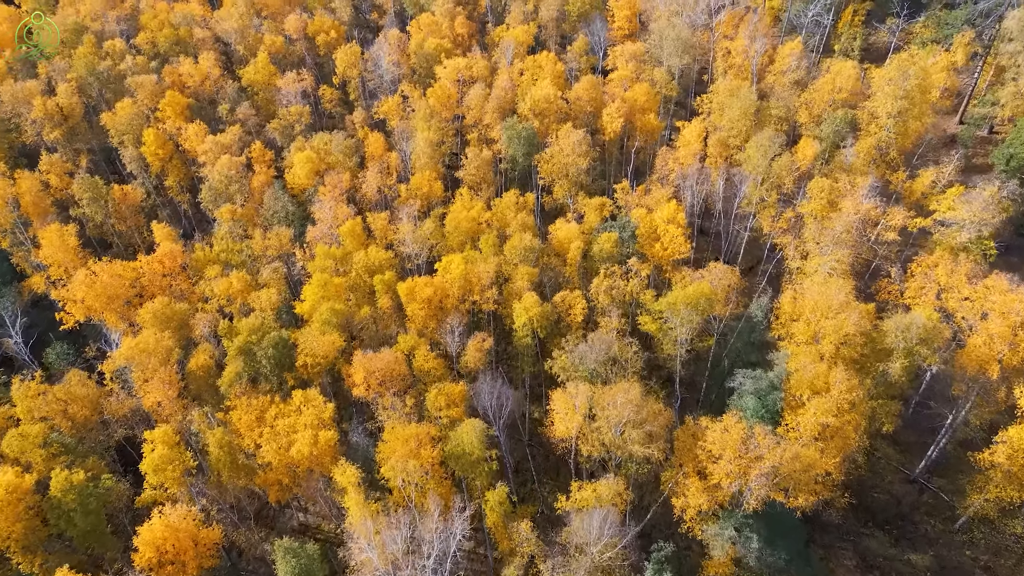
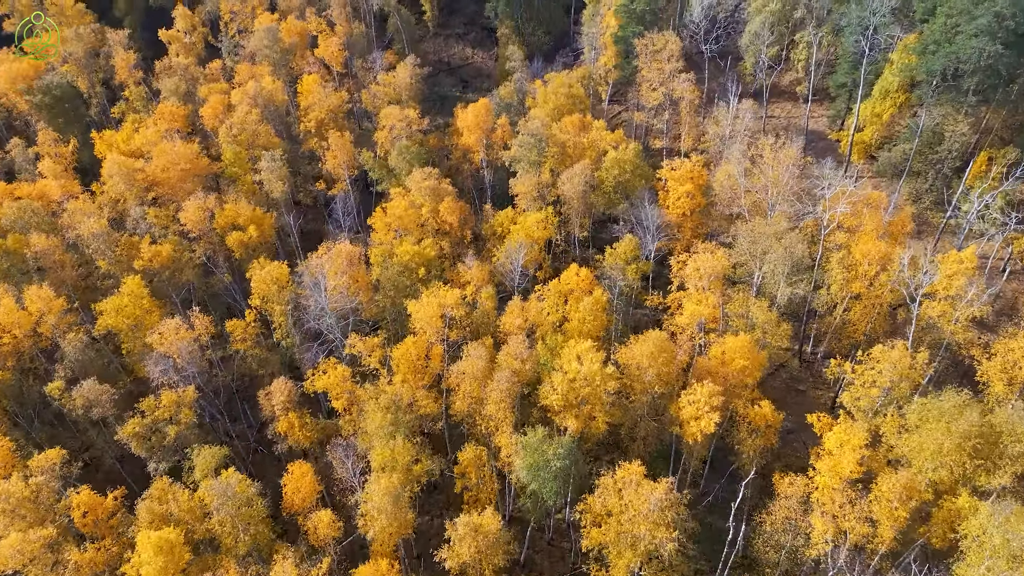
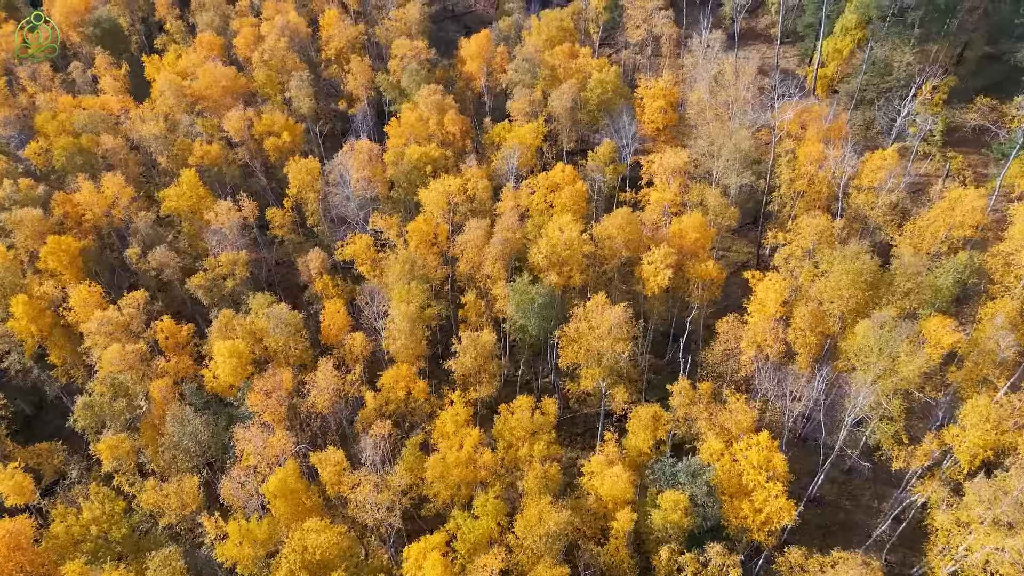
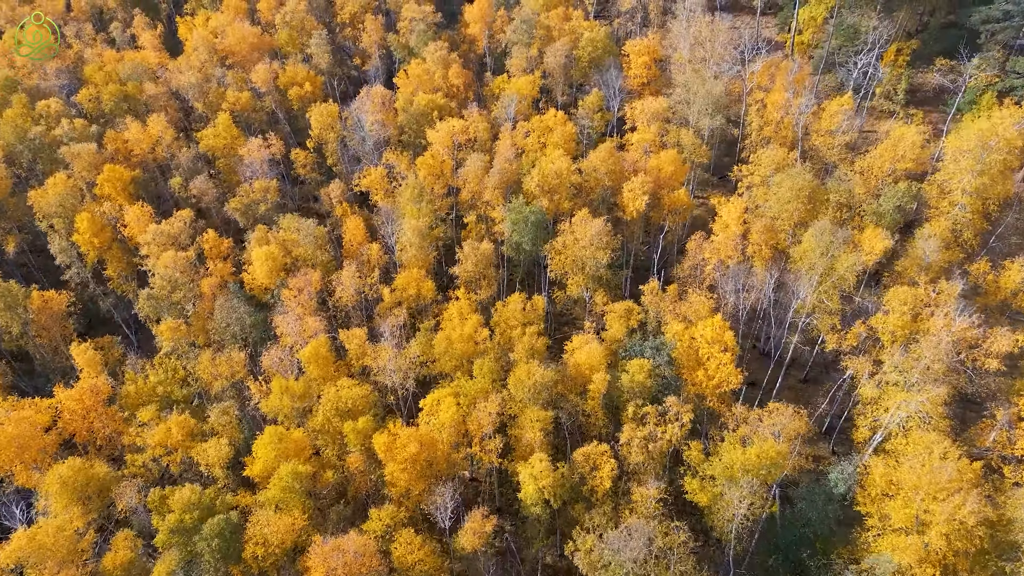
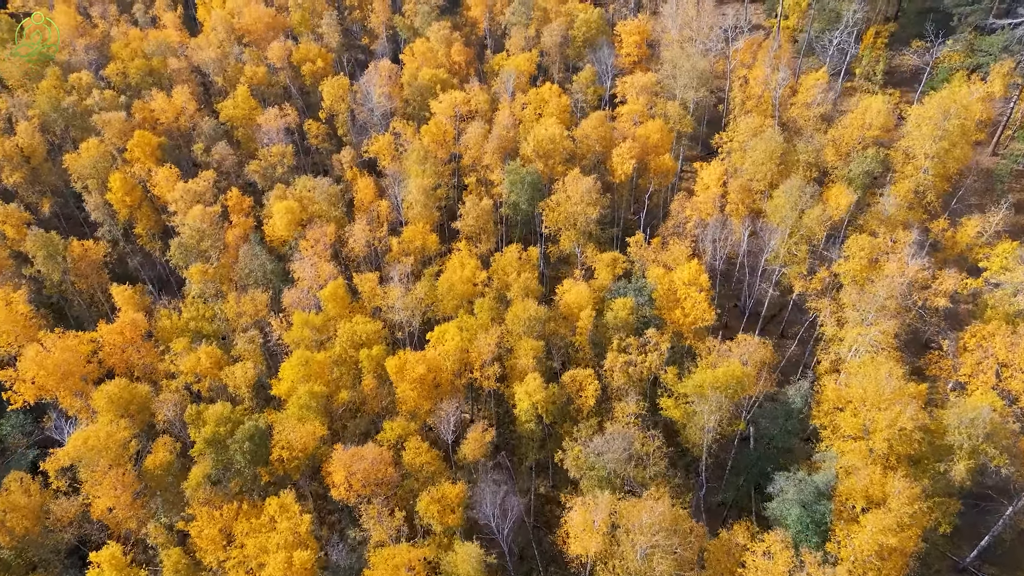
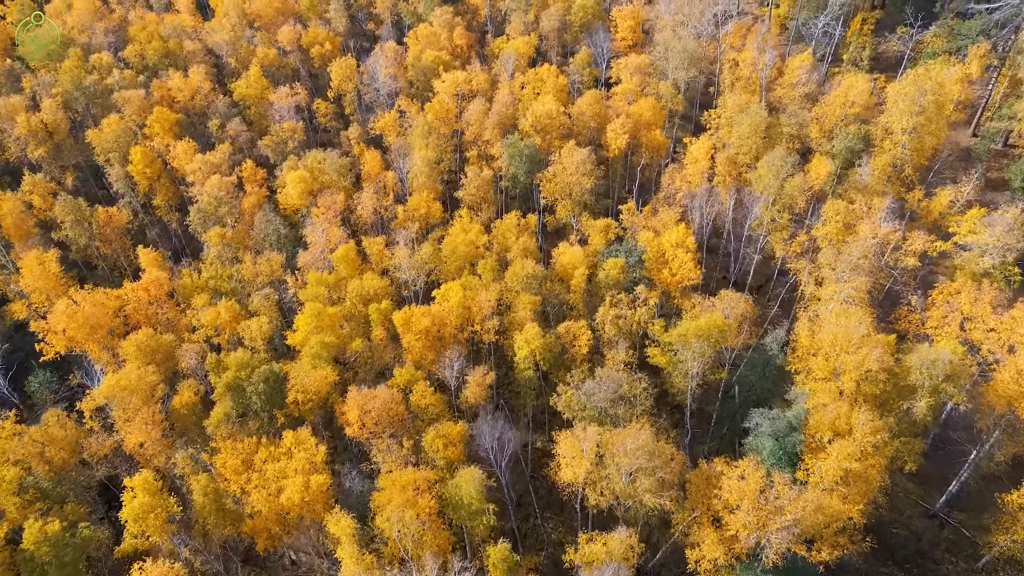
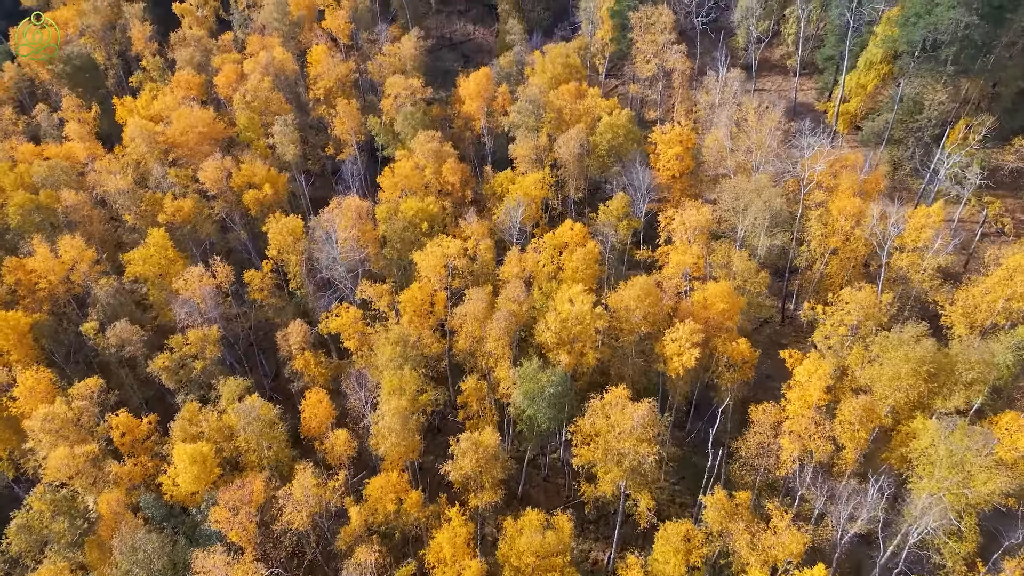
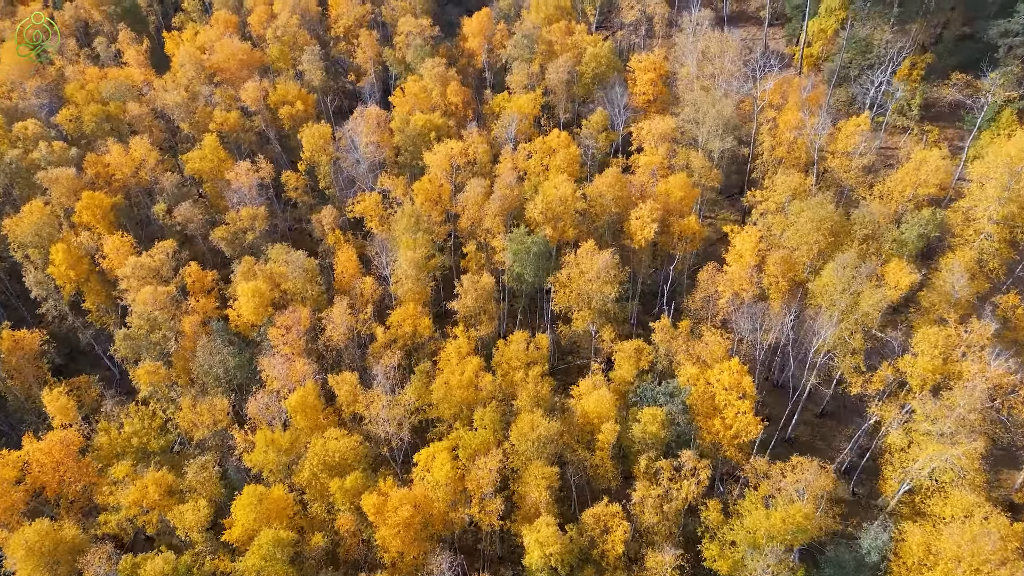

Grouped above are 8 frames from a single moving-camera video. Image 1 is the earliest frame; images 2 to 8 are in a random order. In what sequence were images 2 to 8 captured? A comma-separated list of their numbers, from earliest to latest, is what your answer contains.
6, 5, 4, 8, 3, 7, 2
